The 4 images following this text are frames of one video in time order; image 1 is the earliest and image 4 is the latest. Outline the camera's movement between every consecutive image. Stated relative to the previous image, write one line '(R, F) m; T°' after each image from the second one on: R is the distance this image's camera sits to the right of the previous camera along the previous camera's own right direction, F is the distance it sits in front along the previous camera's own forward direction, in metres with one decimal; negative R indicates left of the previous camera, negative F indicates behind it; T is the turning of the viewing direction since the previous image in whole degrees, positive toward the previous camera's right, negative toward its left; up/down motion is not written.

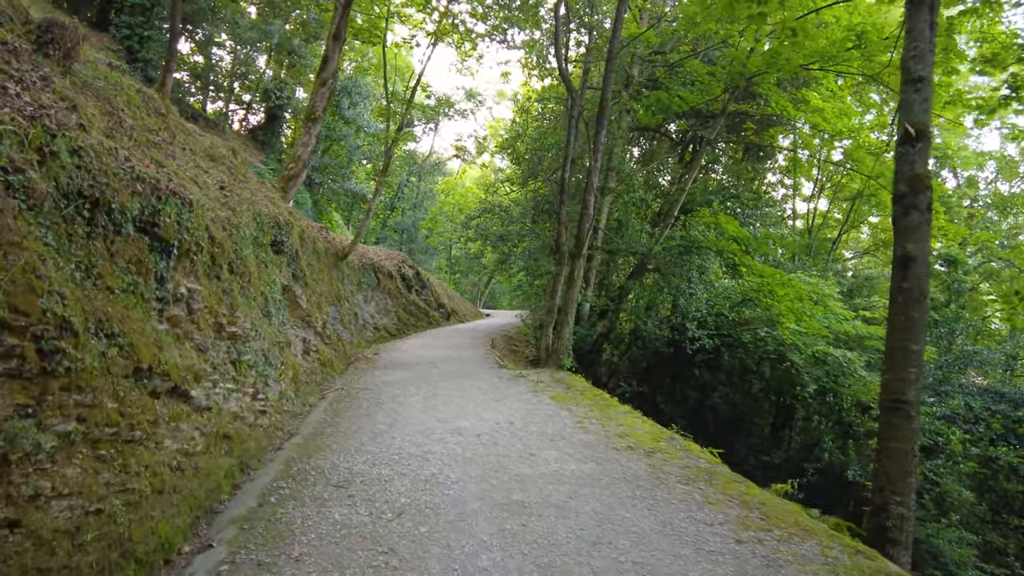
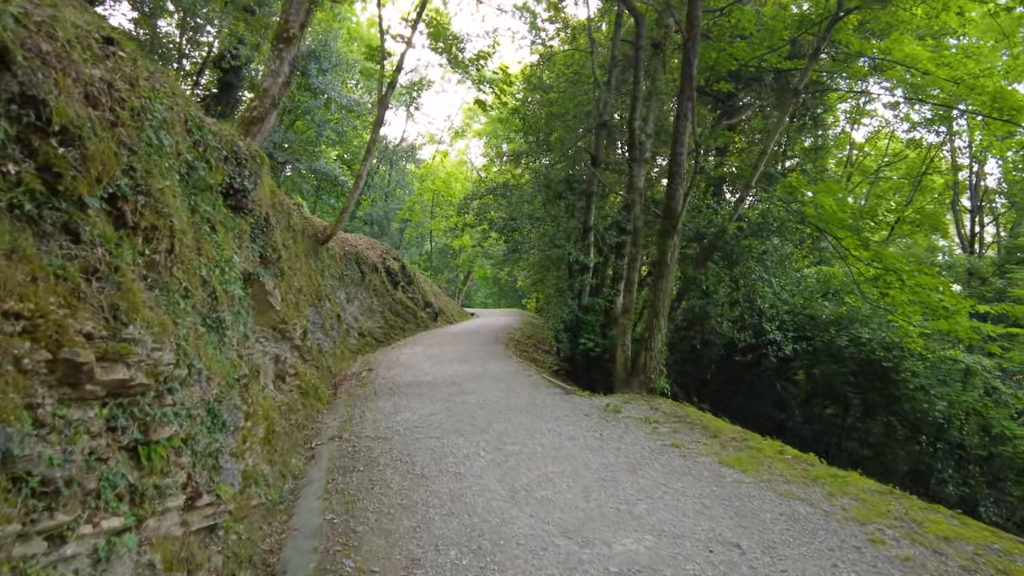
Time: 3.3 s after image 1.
(-1.2, +3.2) m; +3°
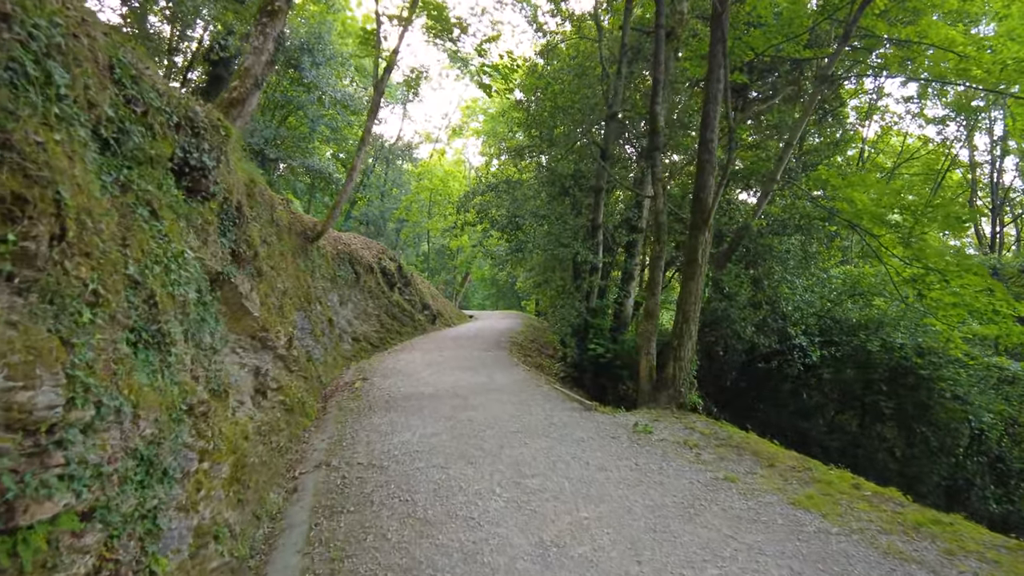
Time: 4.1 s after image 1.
(-0.2, +0.8) m; 0°
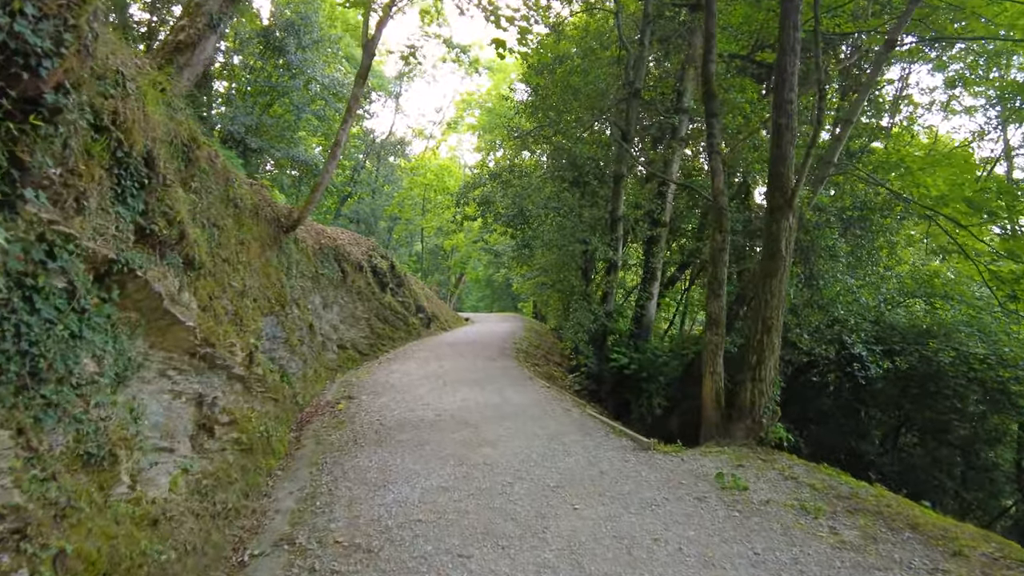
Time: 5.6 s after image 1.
(-0.3, +1.5) m; +1°
